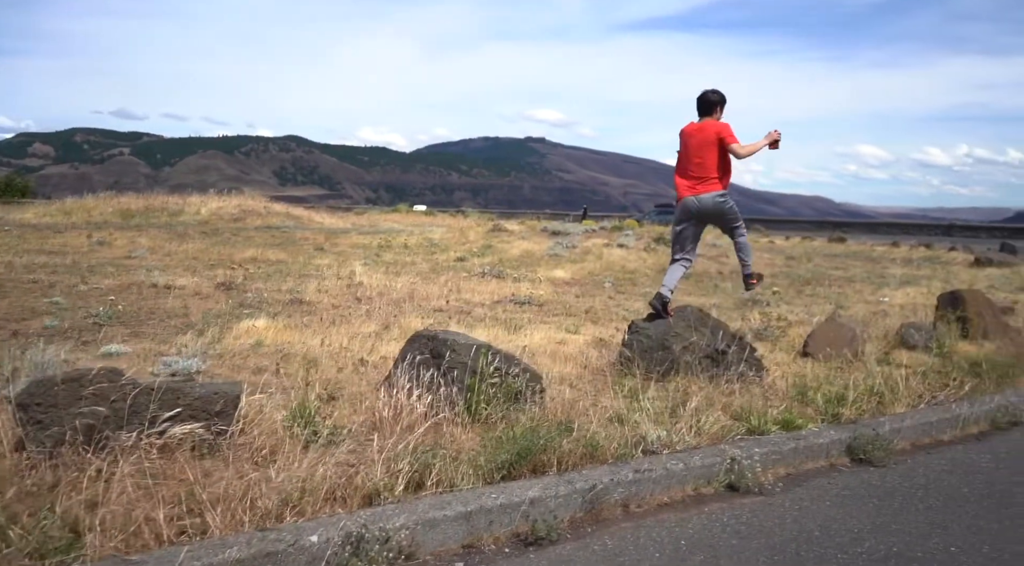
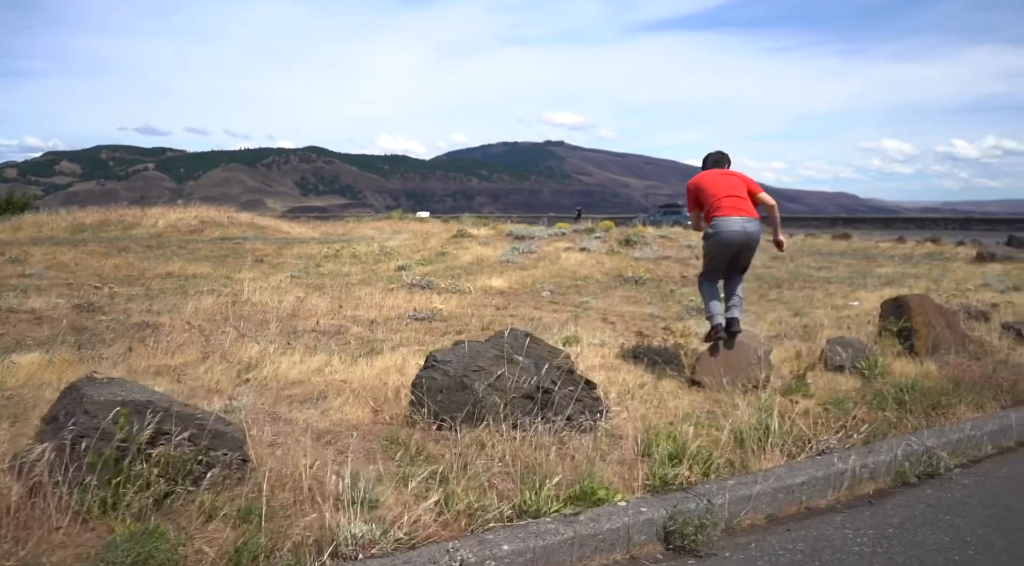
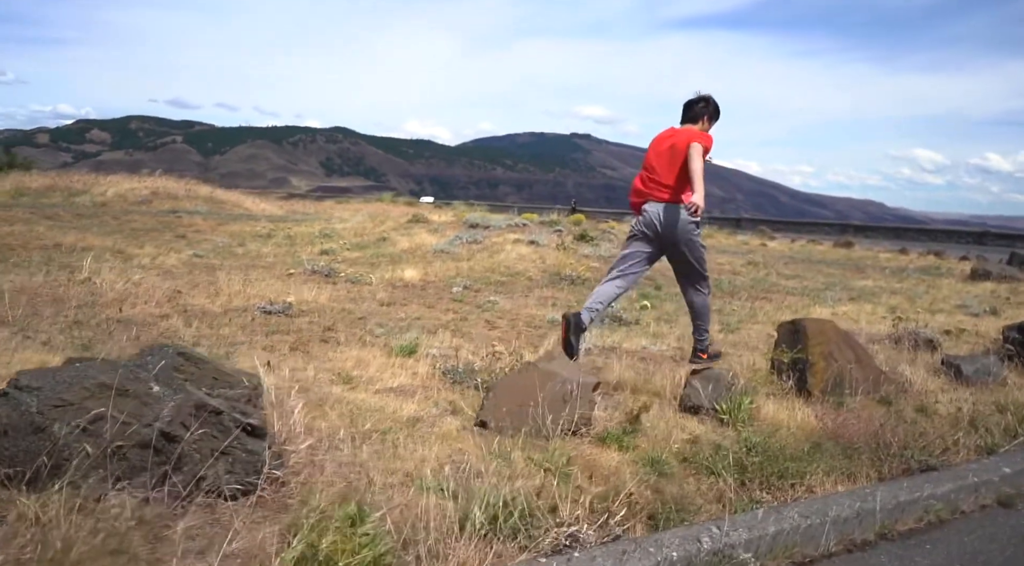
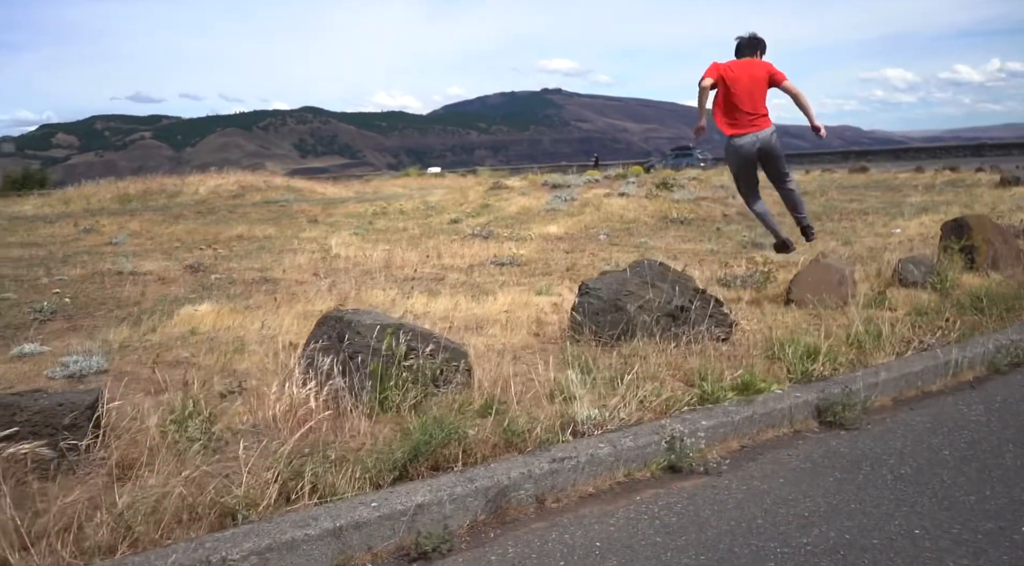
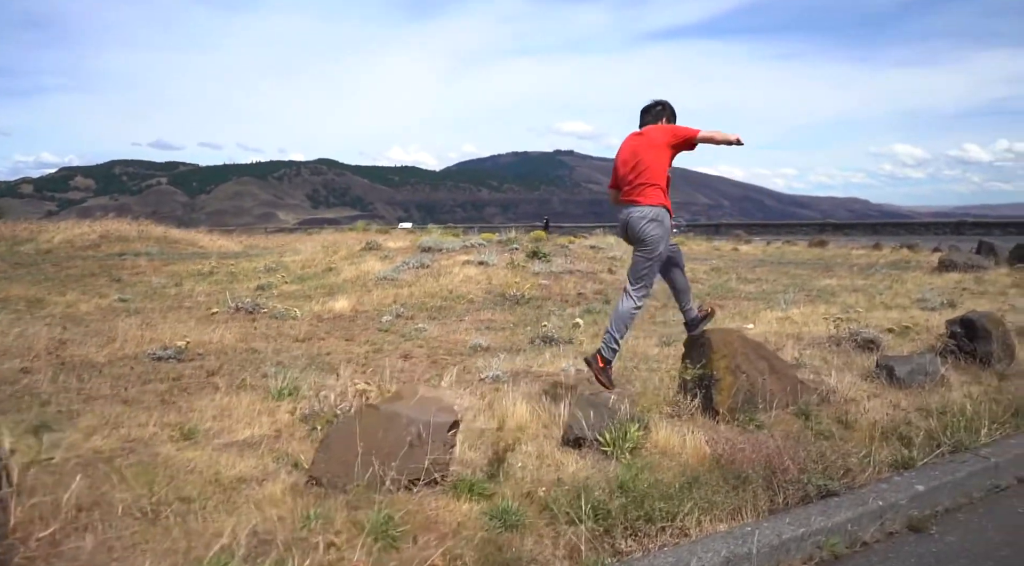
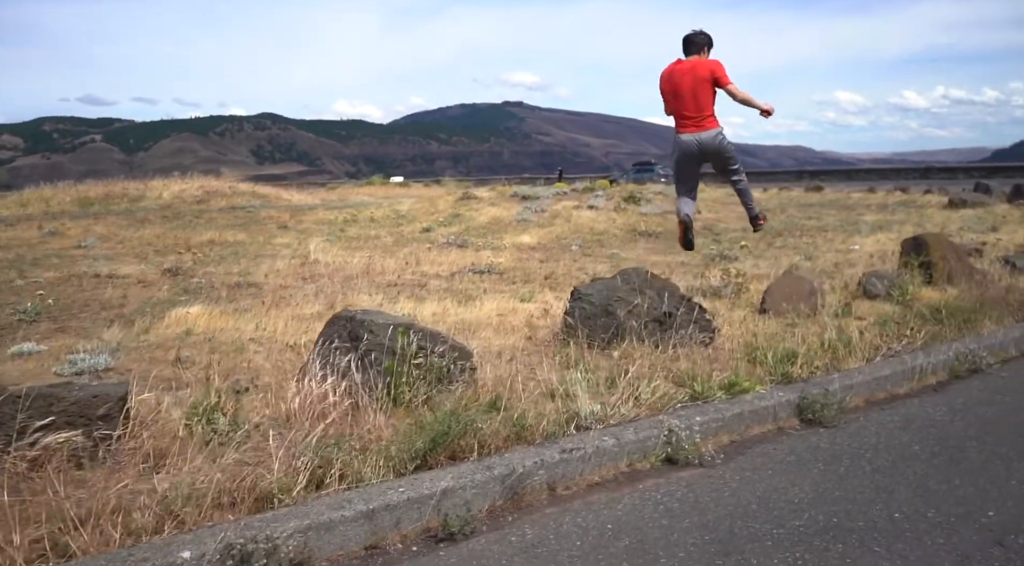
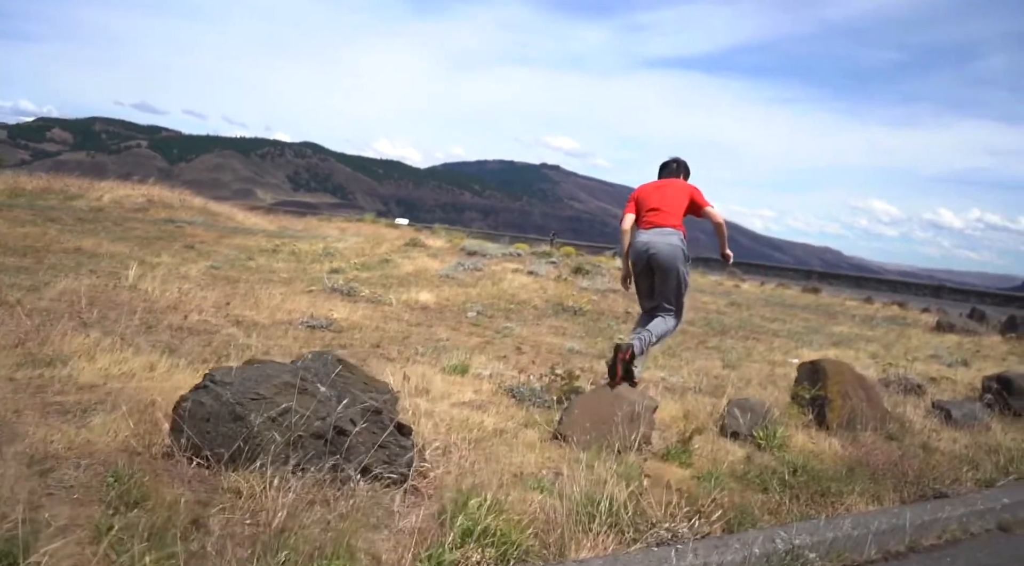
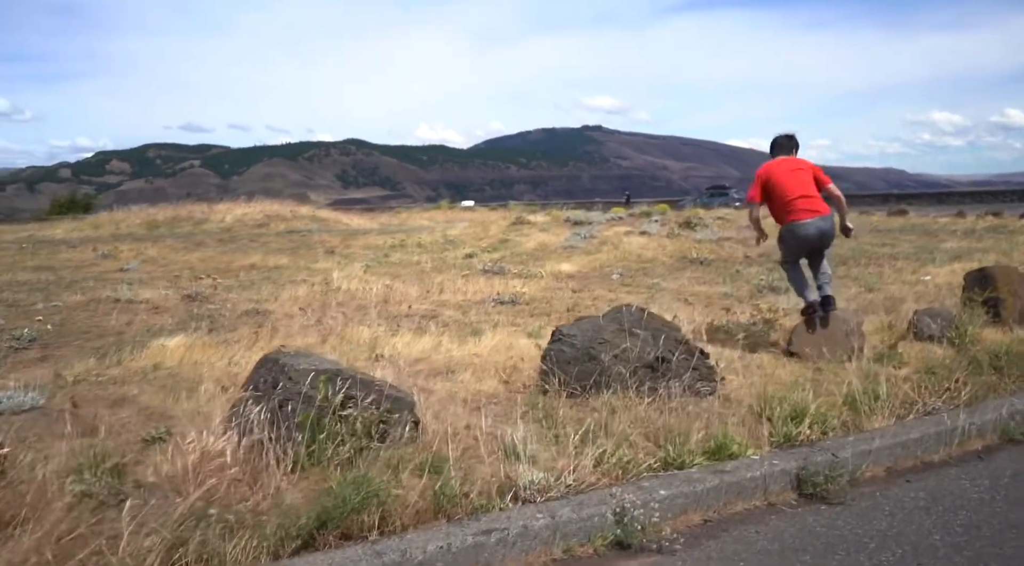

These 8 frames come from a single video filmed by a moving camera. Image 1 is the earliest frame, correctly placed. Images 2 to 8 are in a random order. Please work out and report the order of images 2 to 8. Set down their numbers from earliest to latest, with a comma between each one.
6, 4, 8, 2, 7, 3, 5
